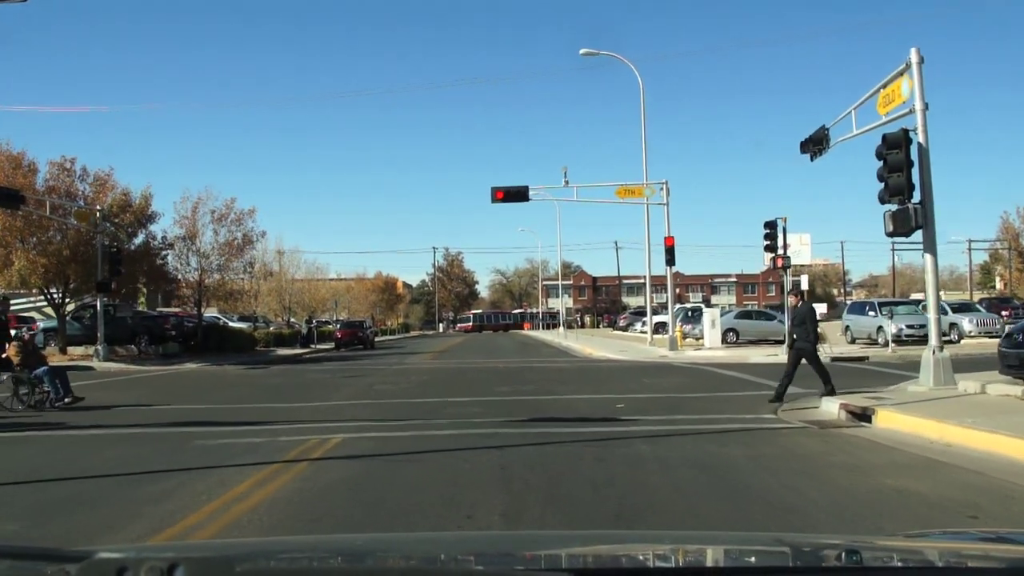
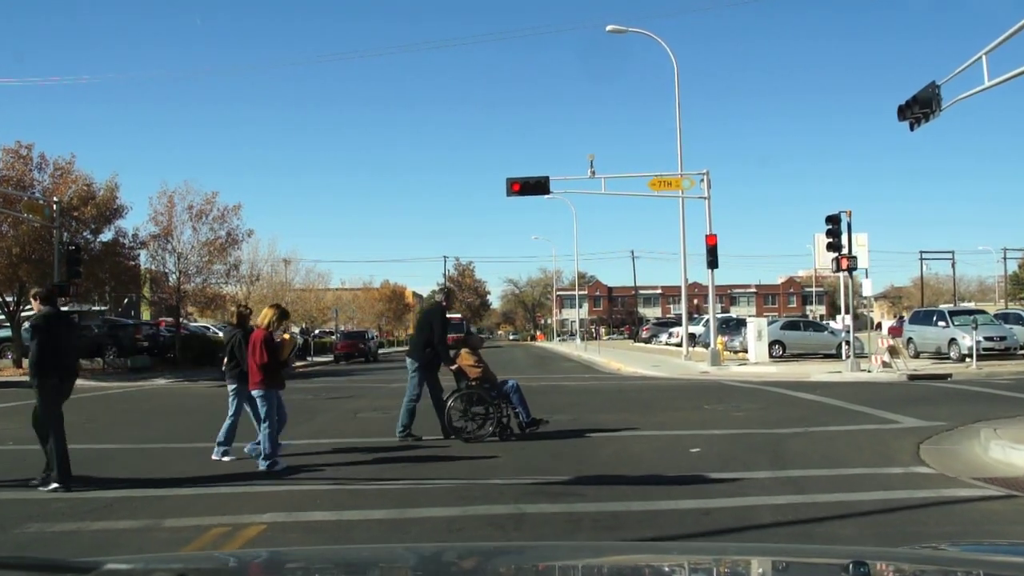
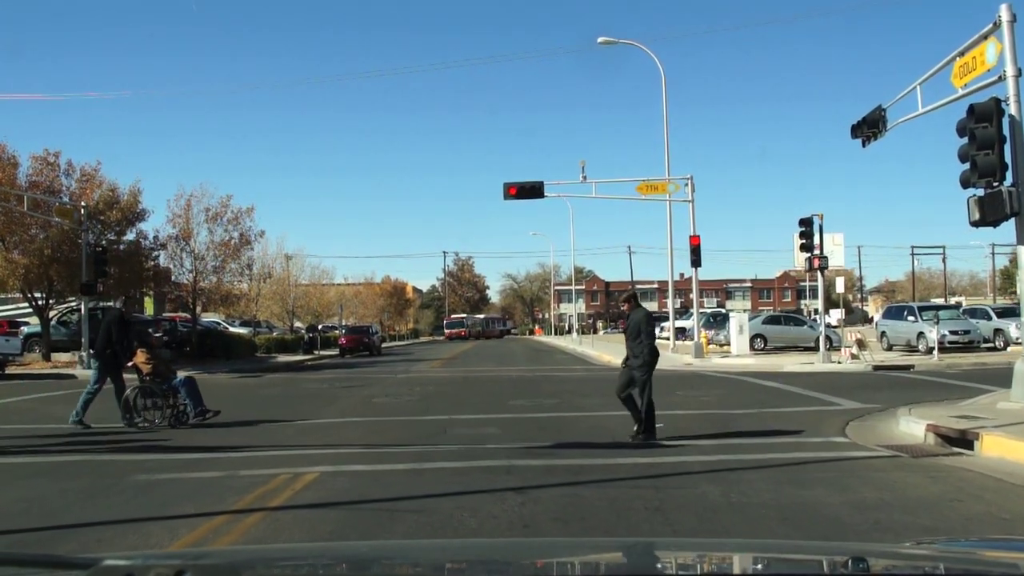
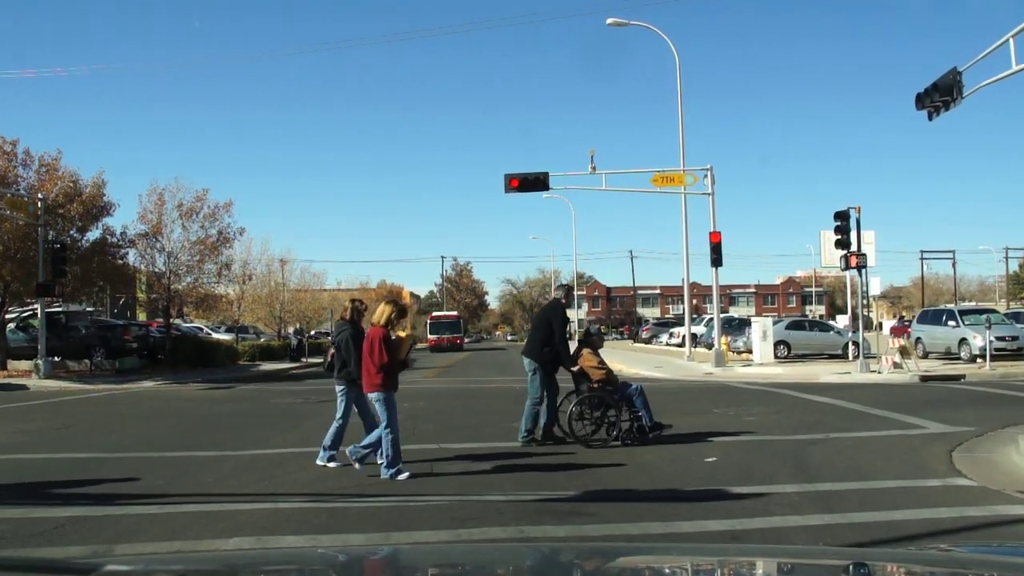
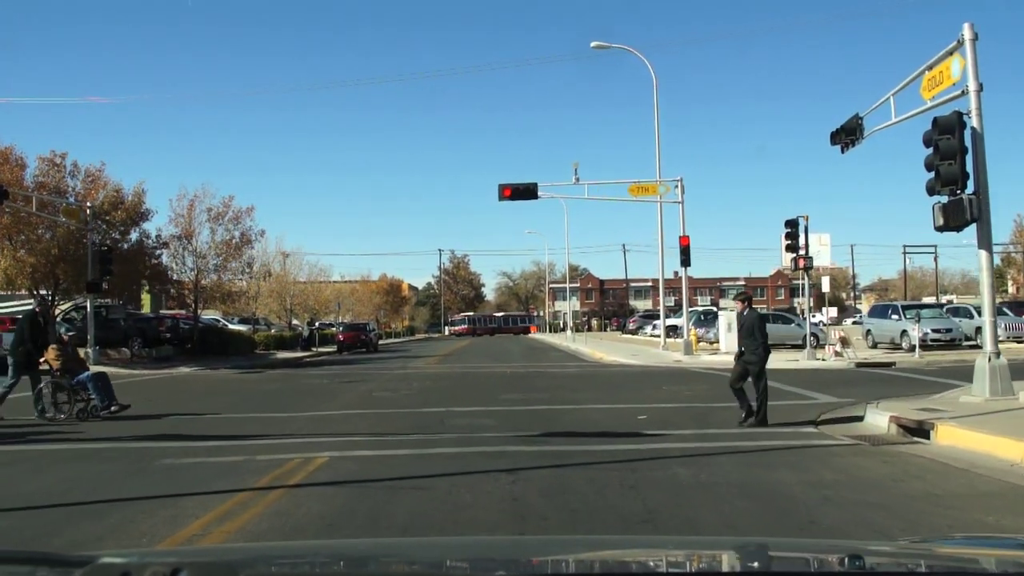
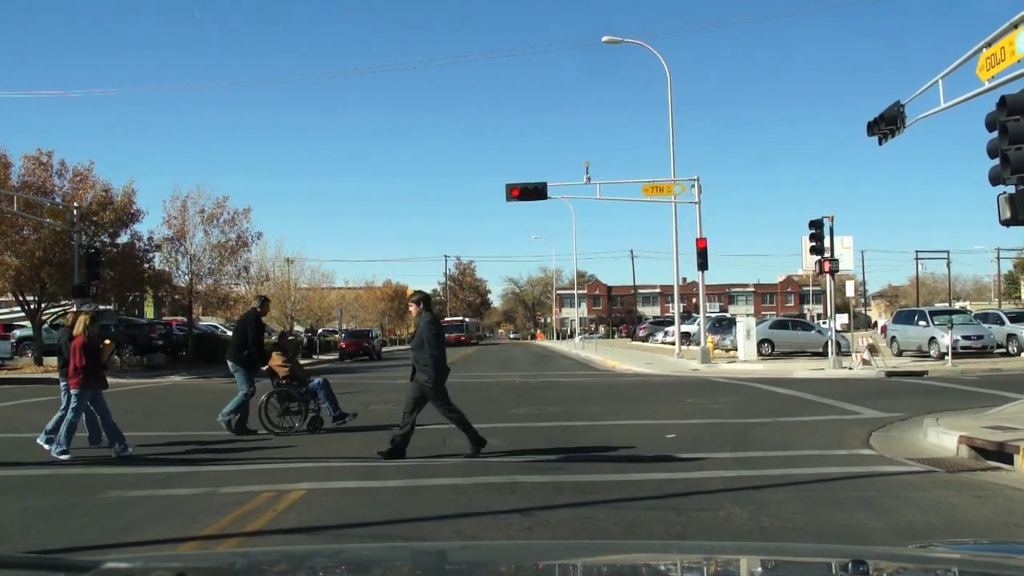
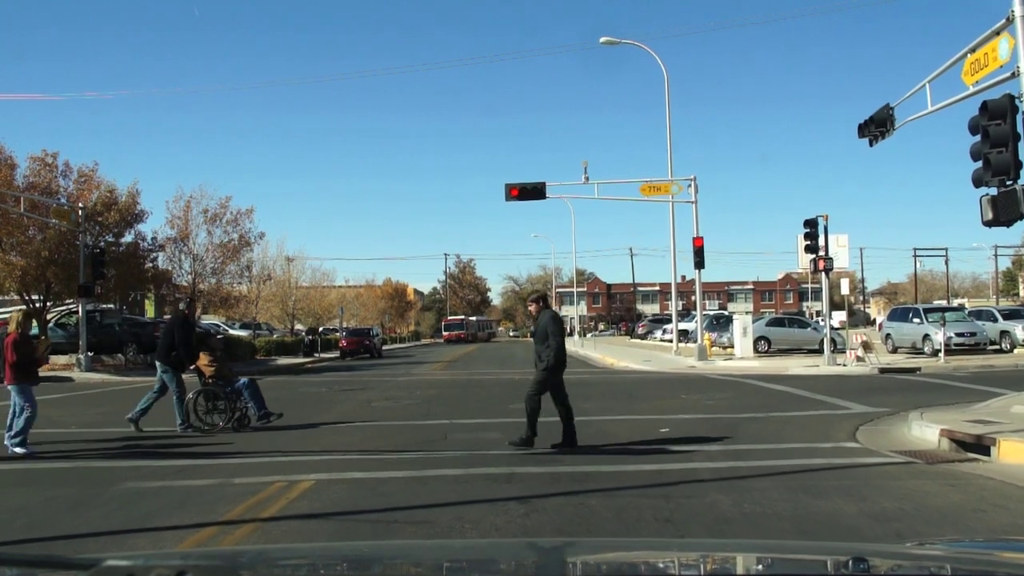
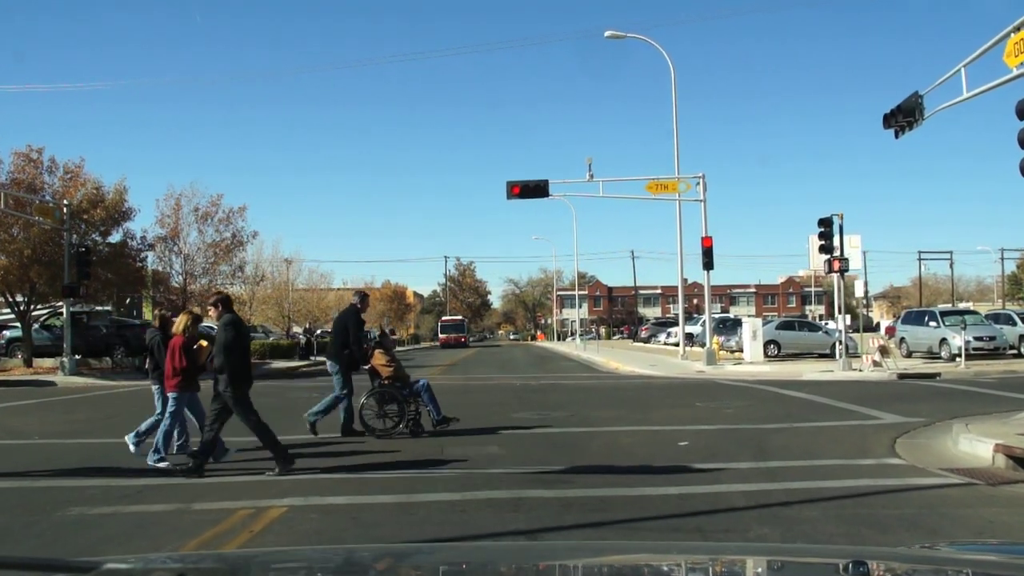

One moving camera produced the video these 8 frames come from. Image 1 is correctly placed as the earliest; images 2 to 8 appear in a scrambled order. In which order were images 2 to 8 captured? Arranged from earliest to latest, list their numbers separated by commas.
5, 3, 7, 6, 8, 2, 4
